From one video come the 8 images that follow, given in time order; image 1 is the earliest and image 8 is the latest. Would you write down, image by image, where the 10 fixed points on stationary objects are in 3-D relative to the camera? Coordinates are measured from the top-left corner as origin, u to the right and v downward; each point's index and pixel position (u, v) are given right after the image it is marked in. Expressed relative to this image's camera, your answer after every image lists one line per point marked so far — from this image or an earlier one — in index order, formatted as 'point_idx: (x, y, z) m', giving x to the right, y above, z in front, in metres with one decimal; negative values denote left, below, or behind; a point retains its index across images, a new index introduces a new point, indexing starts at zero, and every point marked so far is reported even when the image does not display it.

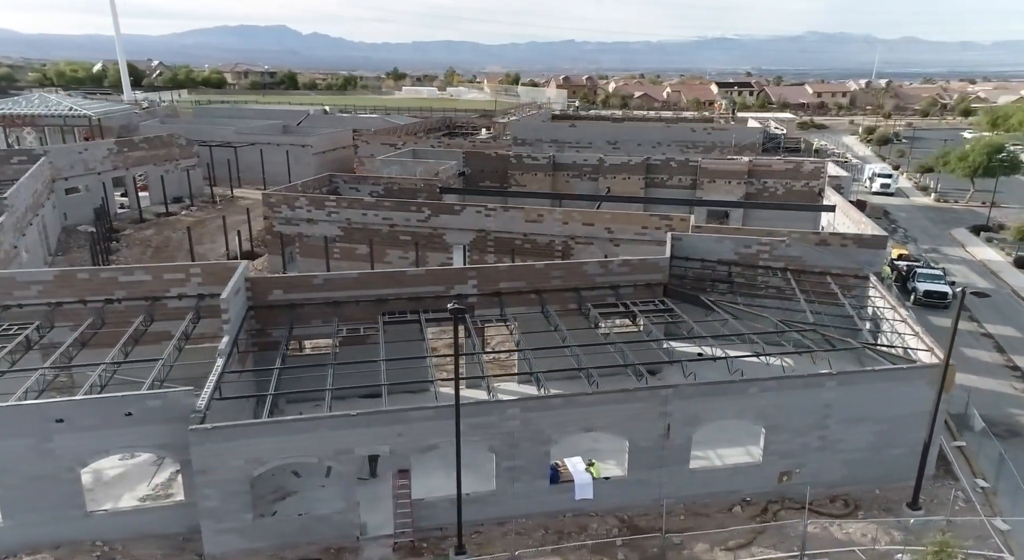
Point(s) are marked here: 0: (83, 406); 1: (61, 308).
0: (-7.3, -2.1, +12.2) m
1: (-10.8, -0.7, +17.3) m
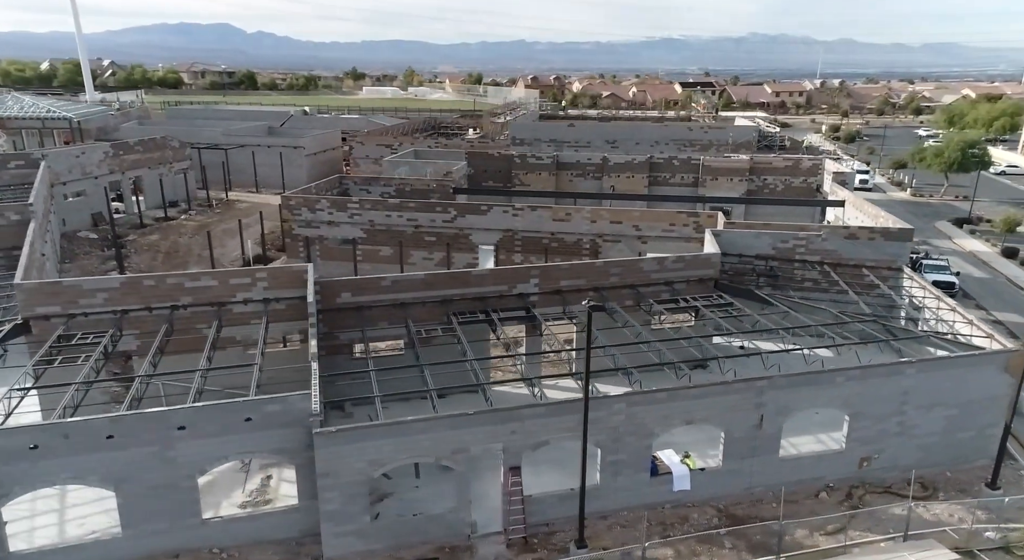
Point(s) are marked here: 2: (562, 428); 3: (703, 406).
0: (-5.2, -2.2, +12.0) m
1: (-9.0, -0.8, +16.9) m
2: (+1.0, -2.8, +13.4) m
3: (+3.8, -2.5, +14.2) m
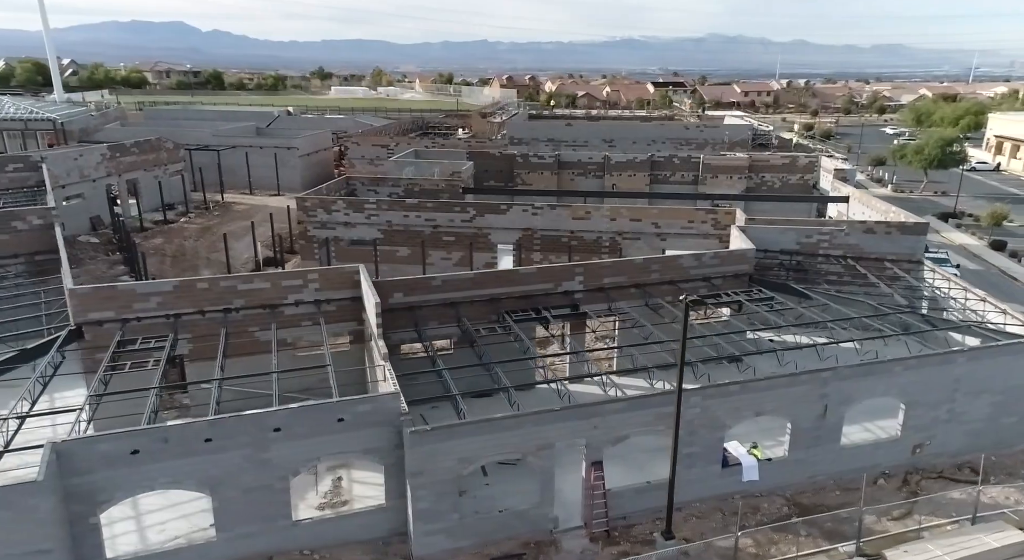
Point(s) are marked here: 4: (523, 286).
0: (-3.6, -2.2, +12.0) m
1: (-7.7, -0.9, +16.7) m
2: (+2.5, -2.7, +13.7) m
3: (+5.3, -2.4, +14.6) m
4: (+0.3, -0.1, +19.1) m
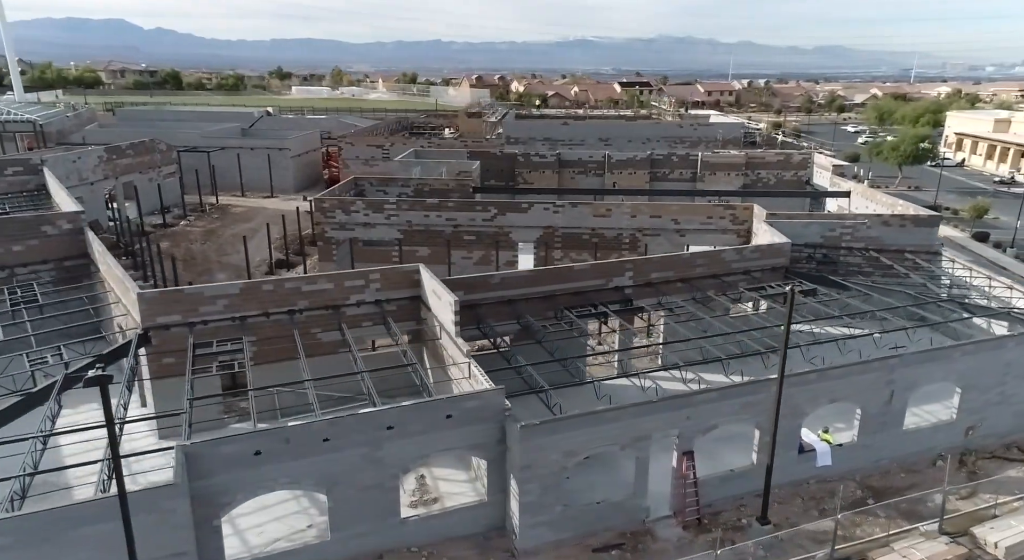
0: (-1.7, -2.2, +12.0) m
1: (-6.1, -1.0, +16.5) m
2: (+4.3, -2.6, +14.0) m
3: (+7.0, -2.2, +15.1) m
4: (+1.8, -0.1, +19.3) m
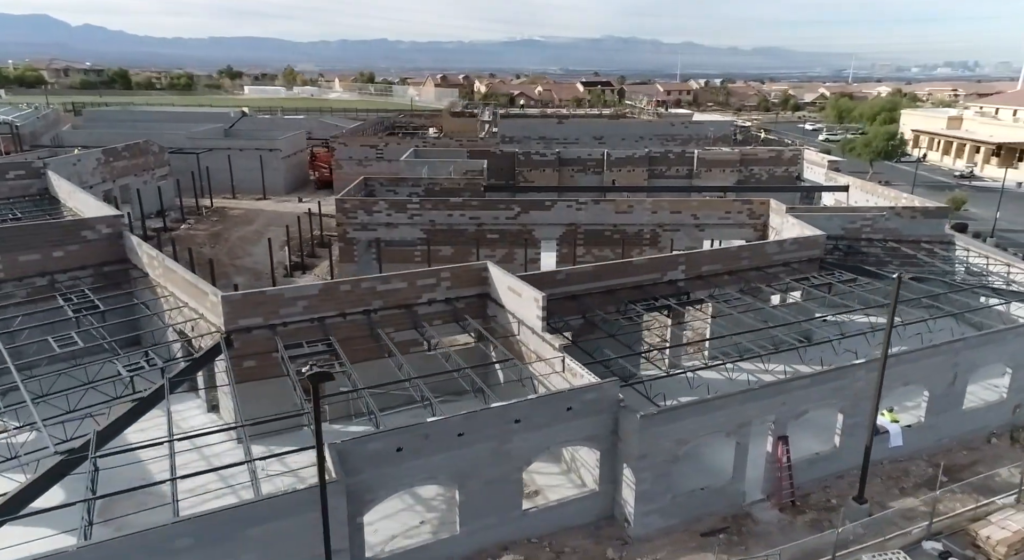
0: (+0.4, -2.1, +12.2) m
1: (-4.2, -1.0, +16.4) m
2: (+6.3, -2.4, +14.6) m
3: (+8.9, -2.0, +15.8) m
4: (+3.4, +0.1, +19.7) m
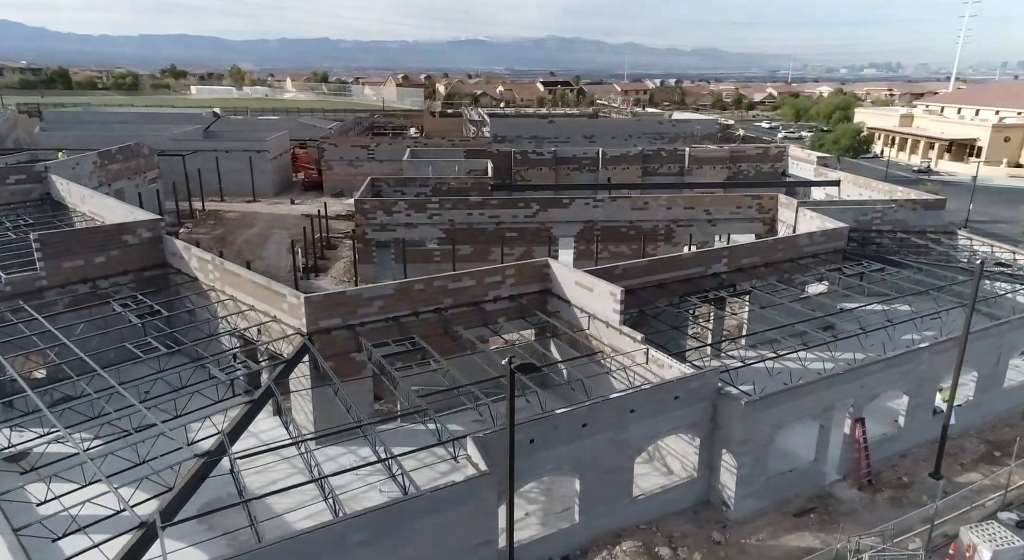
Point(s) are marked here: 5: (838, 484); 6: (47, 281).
0: (+2.4, -2.0, +12.6) m
1: (-2.5, -0.9, +16.4) m
2: (+8.1, -2.2, +15.3) m
3: (+10.7, -1.7, +16.7) m
4: (+4.8, +0.3, +20.2) m
5: (+6.9, -4.3, +15.1) m
6: (-11.9, 0.0, +18.3) m
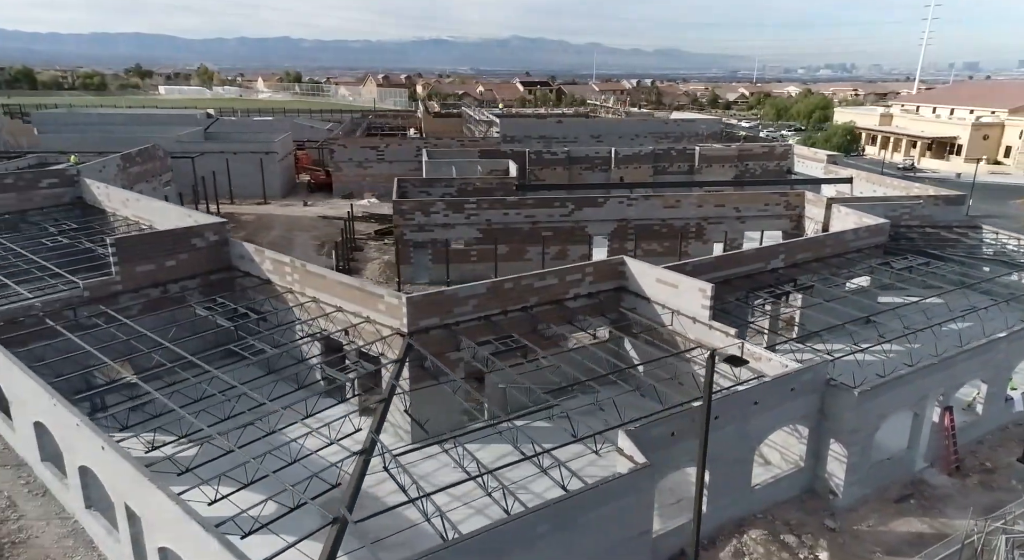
0: (+4.7, -1.9, +12.9) m
1: (-0.4, -0.9, +16.6) m
2: (+10.3, -2.0, +15.9) m
3: (+12.8, -1.5, +17.4) m
4: (+6.8, +0.4, +20.7) m
5: (+9.1, -4.2, +15.6) m
6: (-9.9, -0.1, +18.1) m
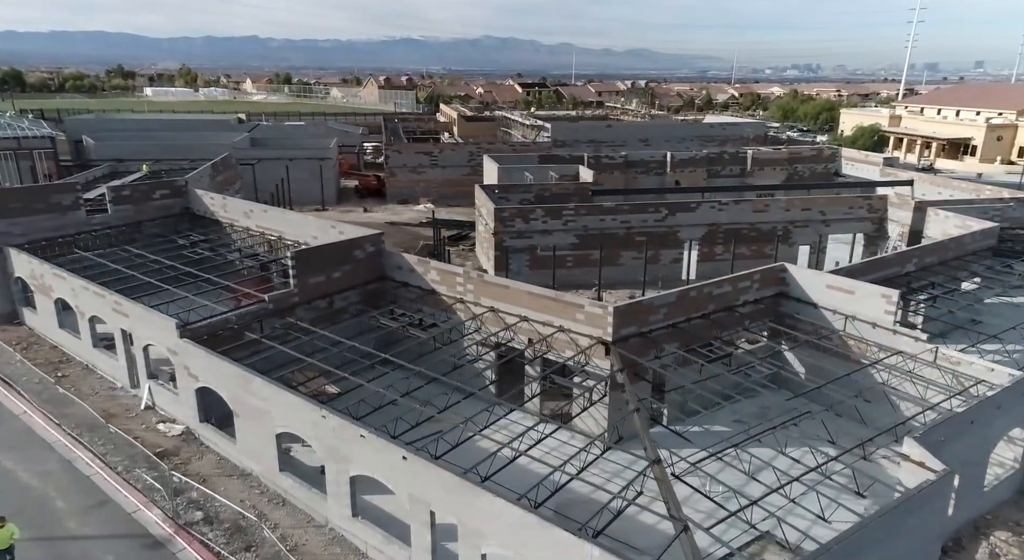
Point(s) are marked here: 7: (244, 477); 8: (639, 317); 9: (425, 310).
0: (+9.2, -2.1, +13.3) m
1: (+4.0, -1.1, +16.8) m
2: (+14.7, -2.1, +16.4) m
3: (+17.2, -1.5, +18.0) m
4: (+11.1, +0.3, +21.1) m
5: (+13.6, -4.3, +16.1) m
6: (-5.5, -0.4, +18.0) m
7: (-5.3, -3.9, +14.2) m
8: (+2.9, -0.8, +16.0) m
9: (-2.3, -0.8, +19.0) m
